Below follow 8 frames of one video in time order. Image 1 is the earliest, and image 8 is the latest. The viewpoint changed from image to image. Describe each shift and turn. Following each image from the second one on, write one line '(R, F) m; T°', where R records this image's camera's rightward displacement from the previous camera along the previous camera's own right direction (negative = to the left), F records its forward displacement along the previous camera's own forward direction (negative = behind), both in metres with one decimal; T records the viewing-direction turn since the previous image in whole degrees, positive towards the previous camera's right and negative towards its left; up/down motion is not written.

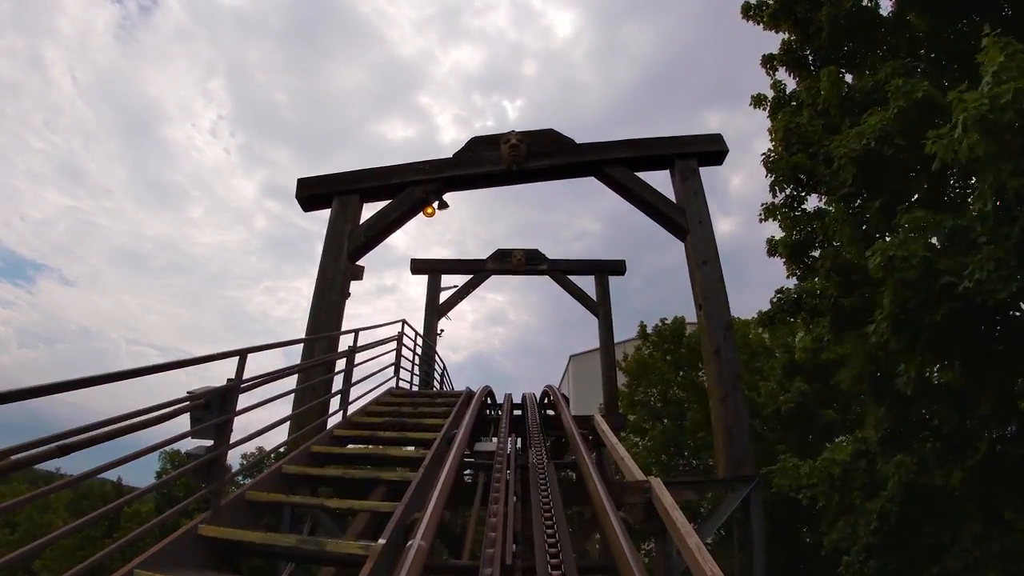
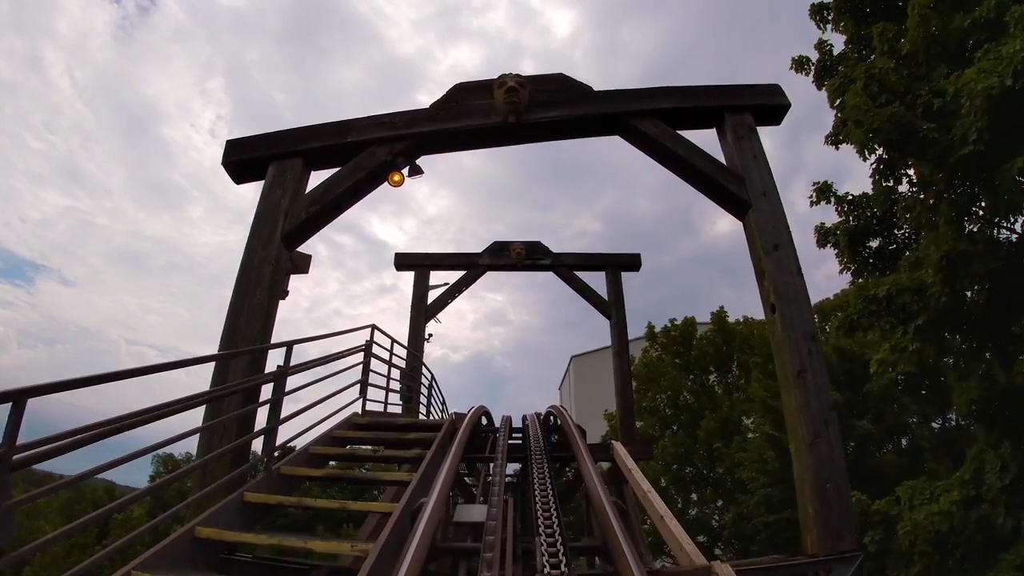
(0.0, +1.8) m; 0°
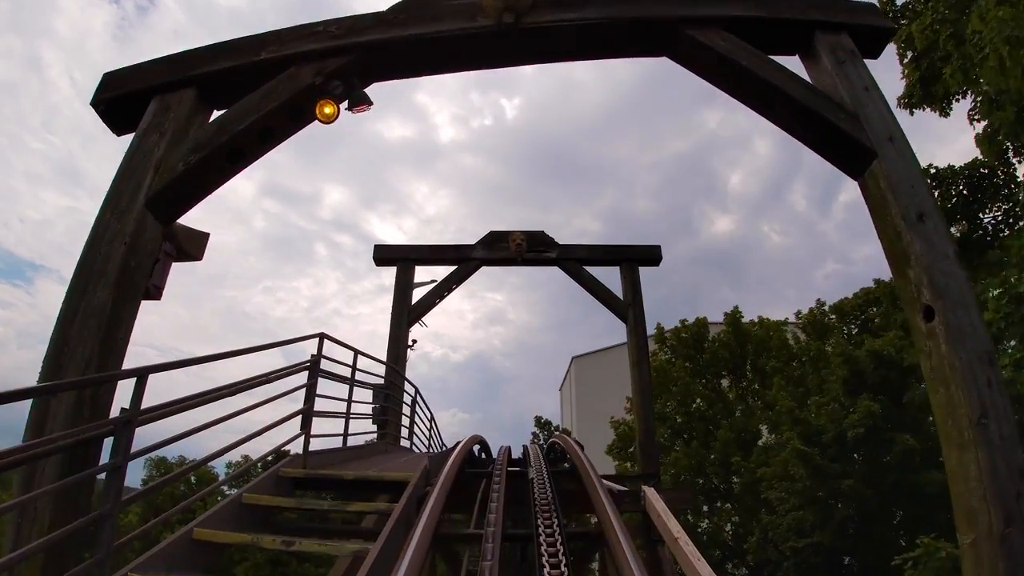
(0.0, +1.6) m; 0°
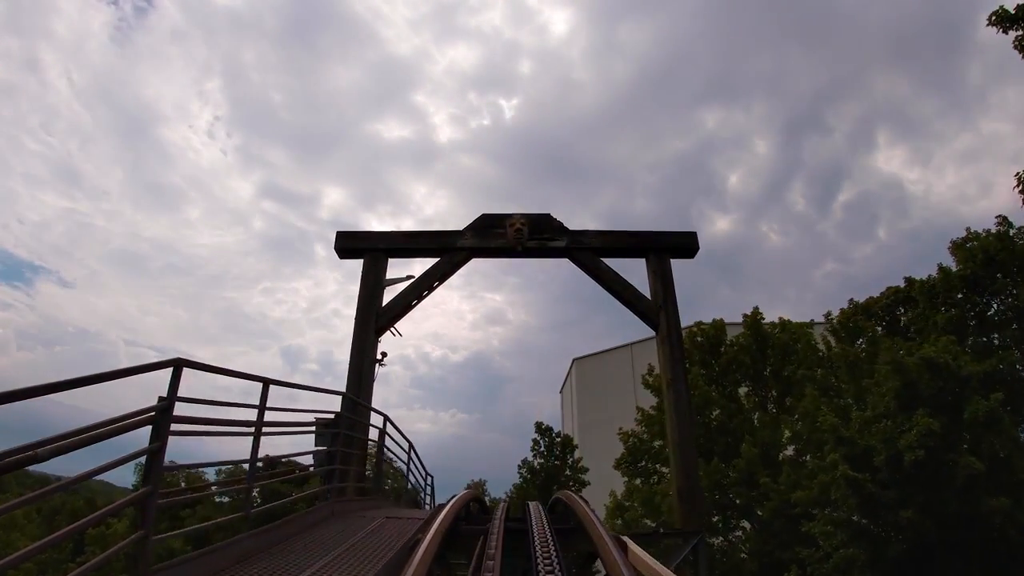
(0.0, +2.0) m; 0°
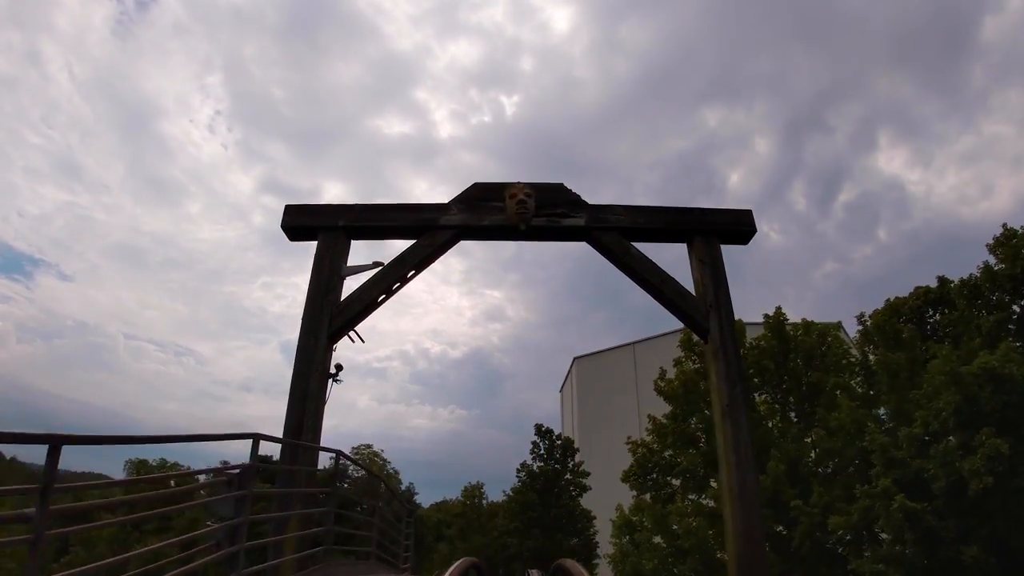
(0.0, +1.7) m; 0°
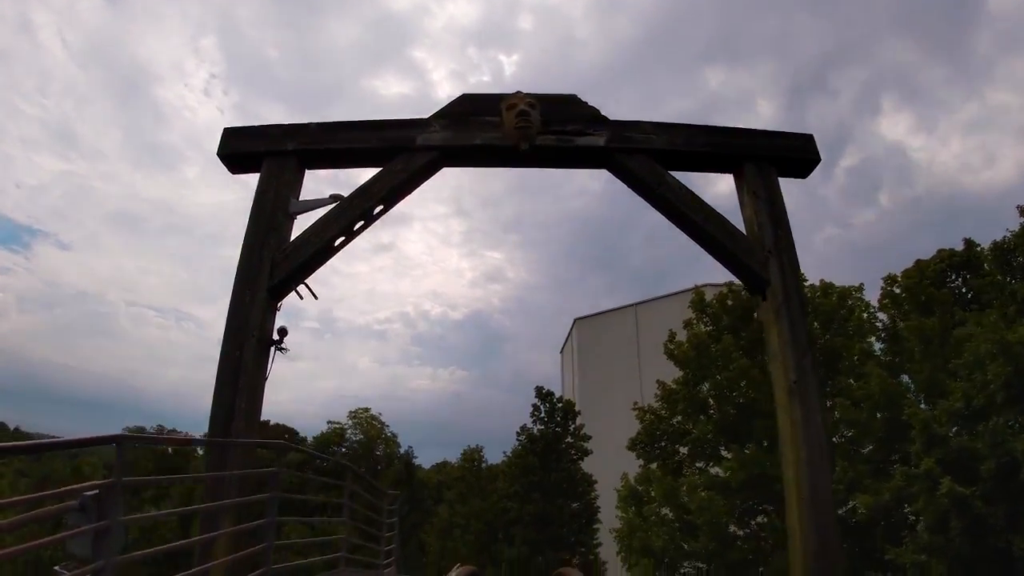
(0.0, +1.2) m; 0°
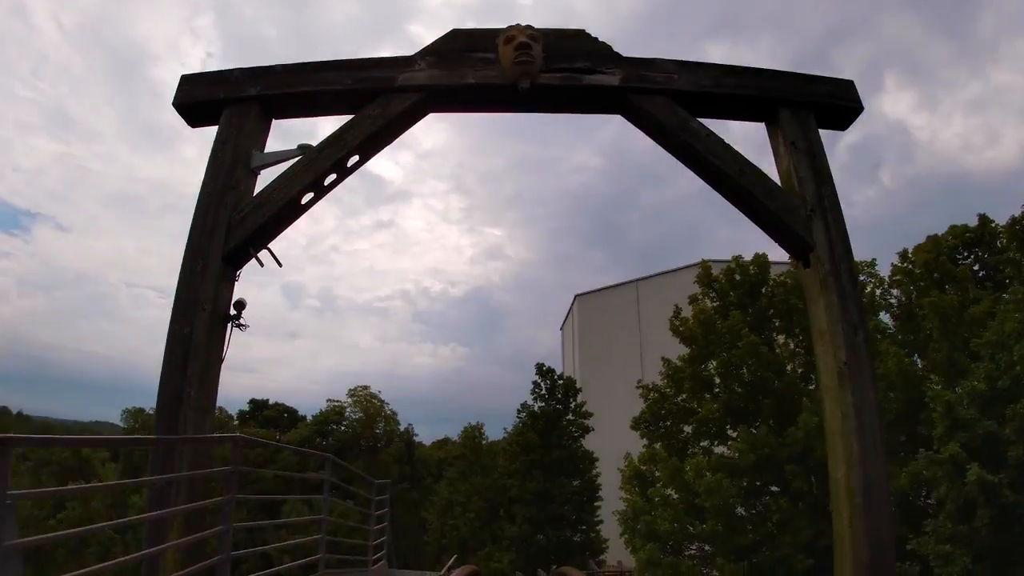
(0.0, +0.6) m; 0°
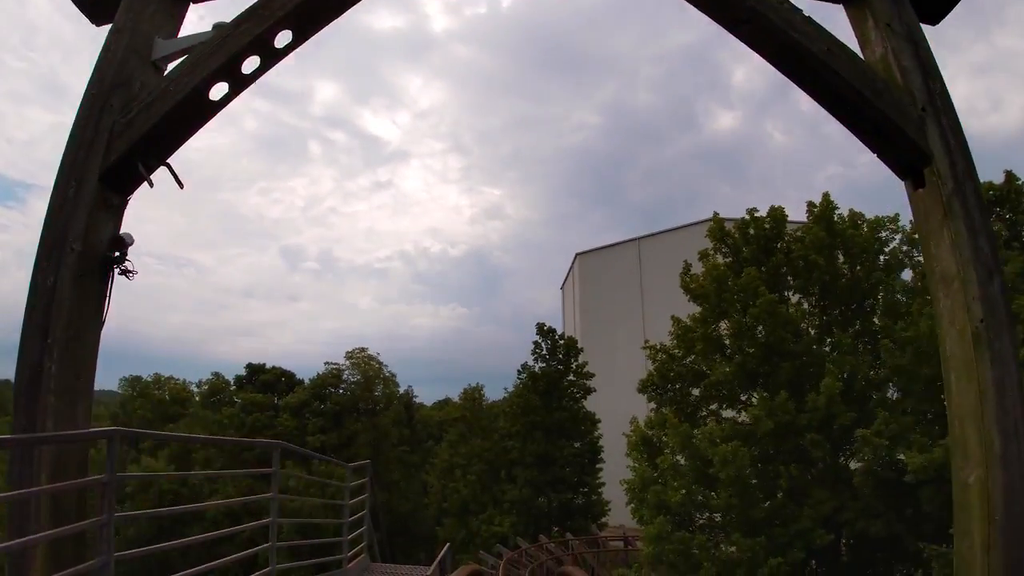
(0.0, +0.9) m; 0°
